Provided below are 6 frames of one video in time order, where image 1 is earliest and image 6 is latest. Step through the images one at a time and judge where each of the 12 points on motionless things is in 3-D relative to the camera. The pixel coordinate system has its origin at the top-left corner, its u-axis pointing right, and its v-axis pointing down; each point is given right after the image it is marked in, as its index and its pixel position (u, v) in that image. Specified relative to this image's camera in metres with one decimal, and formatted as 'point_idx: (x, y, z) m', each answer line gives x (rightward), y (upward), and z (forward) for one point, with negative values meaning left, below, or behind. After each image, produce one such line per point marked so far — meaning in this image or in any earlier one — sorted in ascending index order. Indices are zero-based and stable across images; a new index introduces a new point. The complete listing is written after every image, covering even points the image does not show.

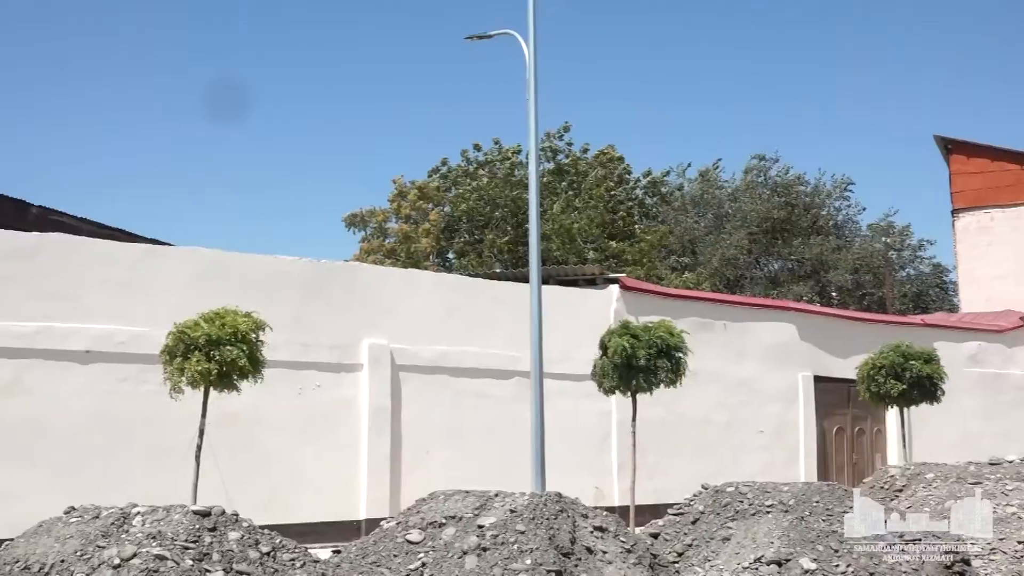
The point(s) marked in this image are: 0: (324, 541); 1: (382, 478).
0: (-2.6, -3.5, +9.6) m
1: (-1.8, -2.7, +9.9) m
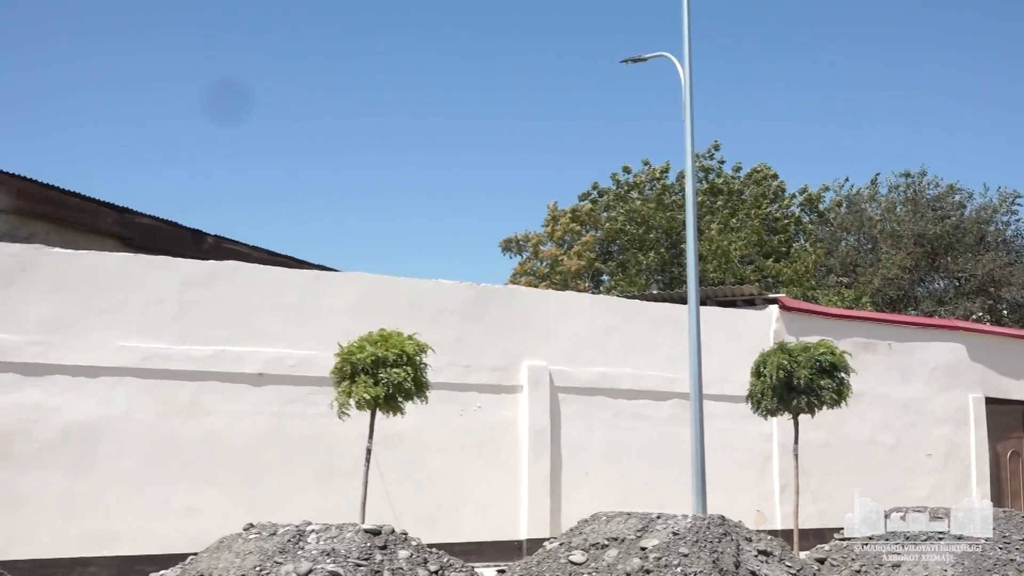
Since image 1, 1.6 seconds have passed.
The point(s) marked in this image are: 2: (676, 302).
0: (-0.3, -3.8, +9.7) m
1: (+0.5, -3.0, +10.0) m
2: (+2.7, -0.2, +11.5) m
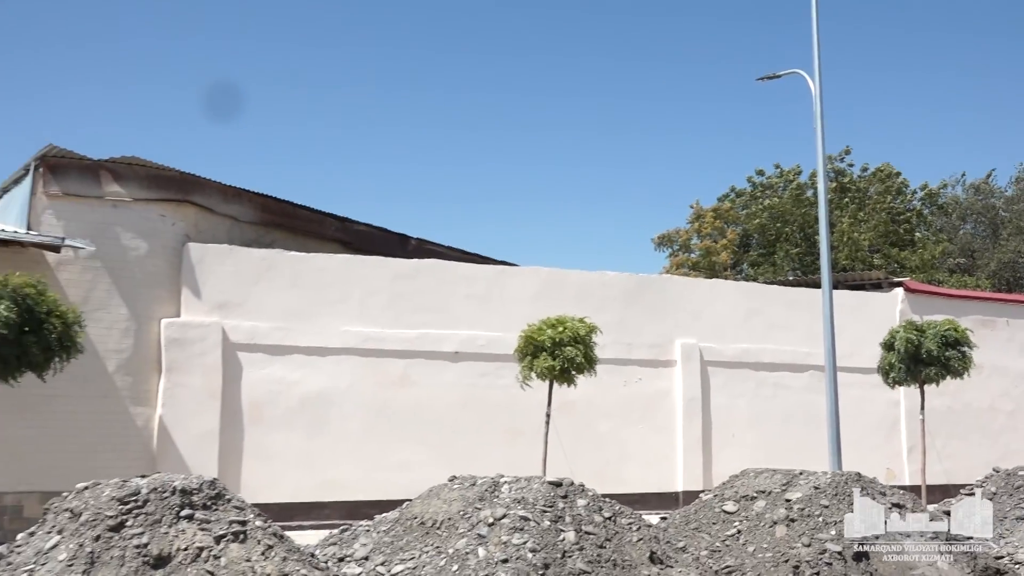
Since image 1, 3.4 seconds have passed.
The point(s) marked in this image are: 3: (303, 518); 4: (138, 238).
0: (+2.3, -3.6, +11.3) m
1: (+3.1, -2.8, +11.6) m
2: (+5.4, 0.0, +12.9) m
3: (-3.4, -3.8, +11.2) m
4: (-6.1, +0.8, +11.2) m
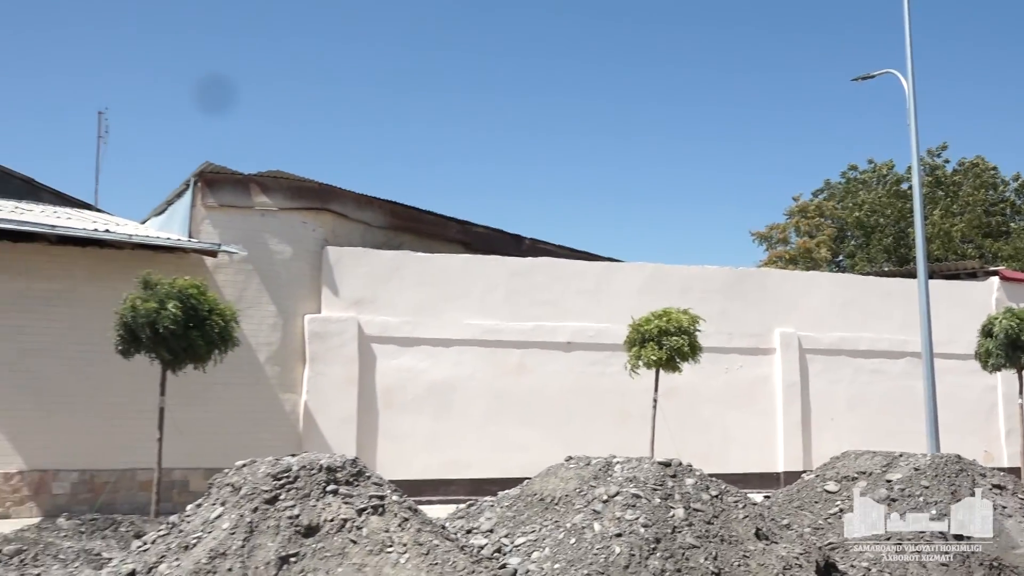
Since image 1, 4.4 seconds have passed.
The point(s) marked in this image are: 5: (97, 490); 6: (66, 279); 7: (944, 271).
0: (+4.3, -3.5, +12.1) m
1: (+5.0, -2.7, +12.3) m
2: (+7.4, +0.2, +13.5) m
3: (-1.5, -3.7, +12.4) m
4: (-4.1, +0.8, +12.5) m
5: (-7.4, -3.6, +12.2) m
6: (-8.0, +0.2, +12.3) m
7: (+8.1, +0.3, +13.1) m
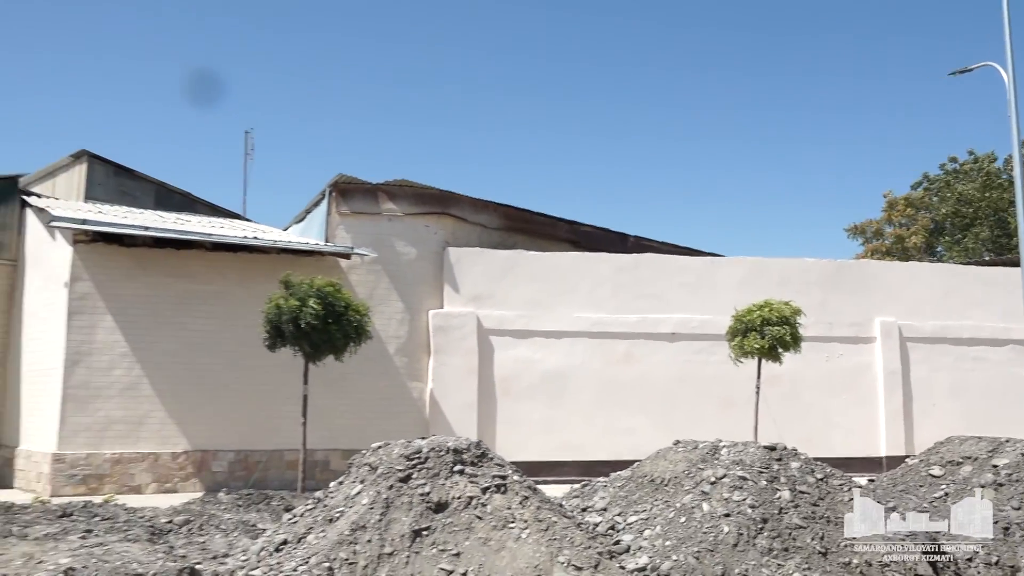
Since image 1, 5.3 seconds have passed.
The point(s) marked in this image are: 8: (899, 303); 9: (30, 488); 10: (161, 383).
0: (+6.3, -3.4, +12.6) m
1: (+7.1, -2.5, +12.7) m
2: (+9.6, +0.4, +13.7) m
3: (+0.7, -3.6, +13.3) m
4: (-2.0, +0.9, +13.7) m
5: (-5.2, -3.6, +13.7) m
6: (-5.9, +0.2, +13.9) m
7: (+10.2, +0.5, +13.3) m
8: (+7.3, -0.3, +12.9) m
9: (-9.2, -3.8, +13.0) m
10: (-6.9, -1.9, +13.4) m
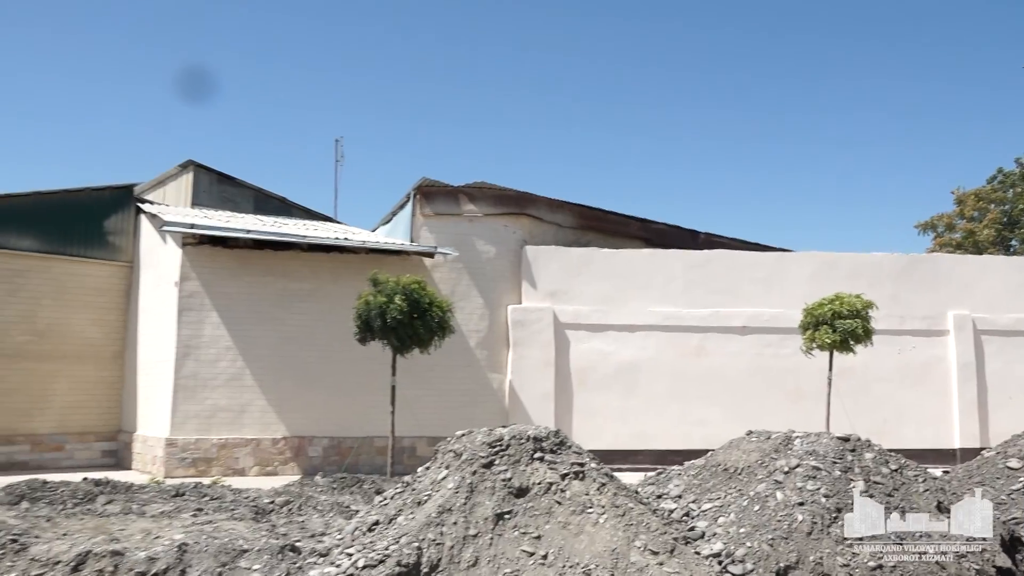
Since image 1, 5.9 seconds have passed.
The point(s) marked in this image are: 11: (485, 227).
0: (+7.8, -3.2, +12.8) m
1: (+8.6, -2.4, +12.8) m
2: (+11.1, +0.5, +13.7) m
3: (+2.2, -3.5, +13.9) m
4: (-0.5, +0.9, +14.5) m
5: (-3.6, -3.5, +14.7) m
6: (-4.3, +0.2, +14.9) m
7: (+11.8, +0.6, +13.3) m
8: (+8.8, -0.2, +13.0) m
9: (-7.6, -3.8, +14.3) m
10: (-5.3, -1.8, +14.5) m
11: (-0.6, +1.3, +14.5) m
